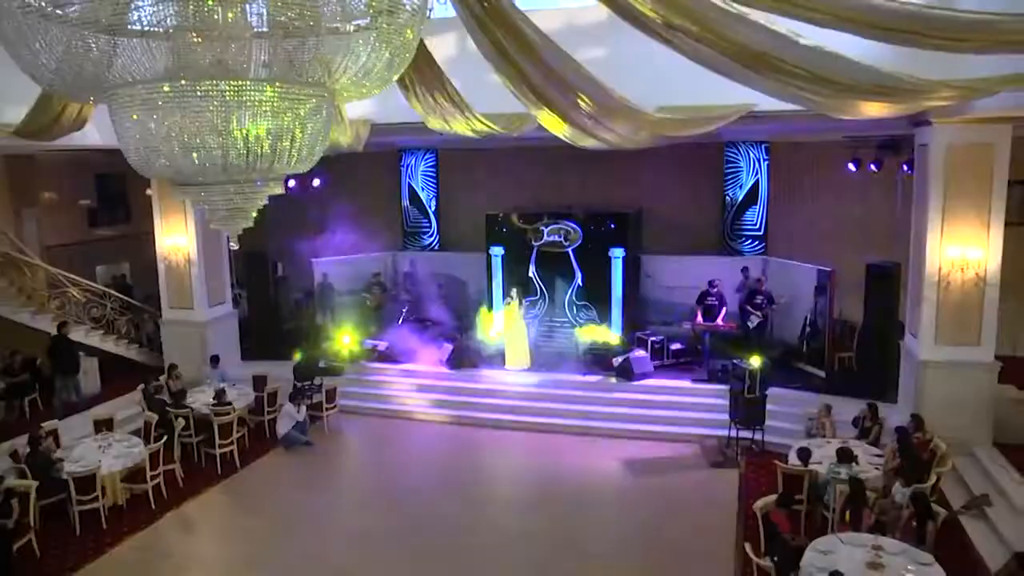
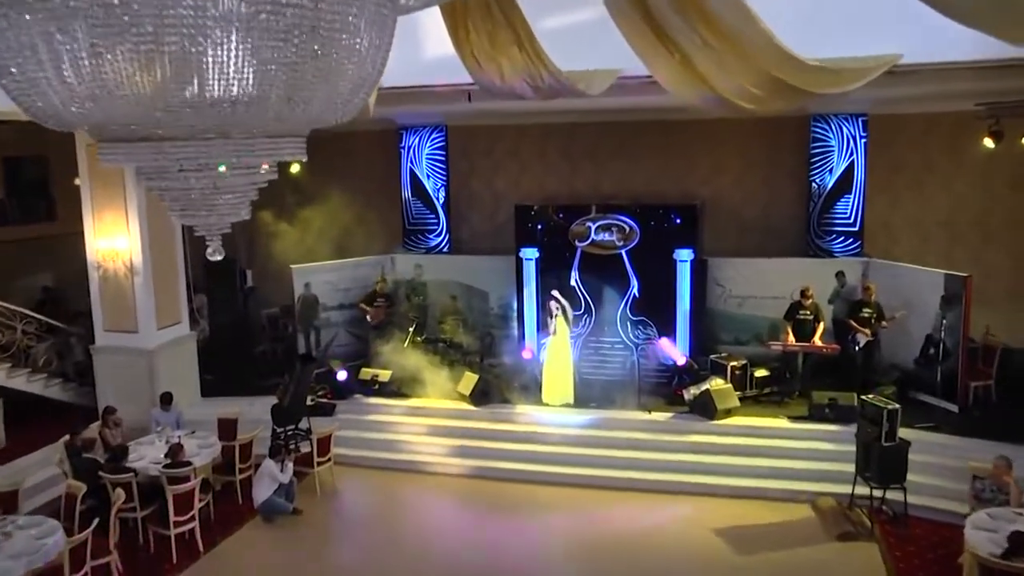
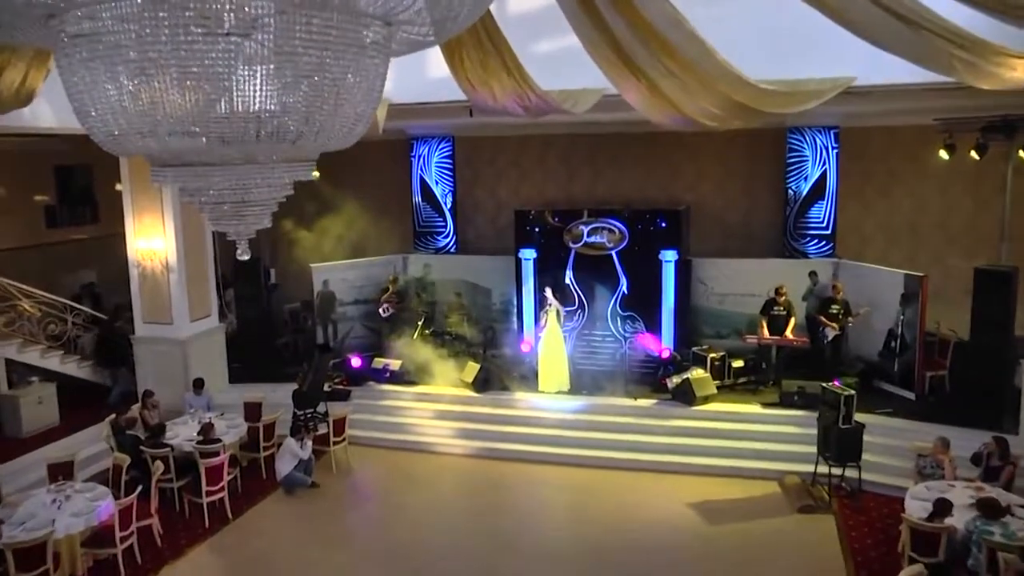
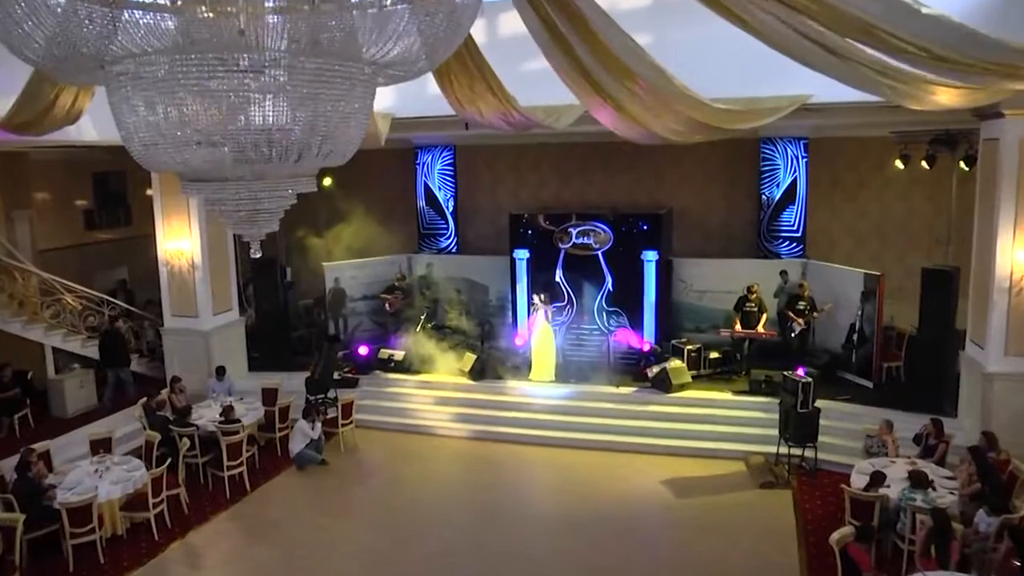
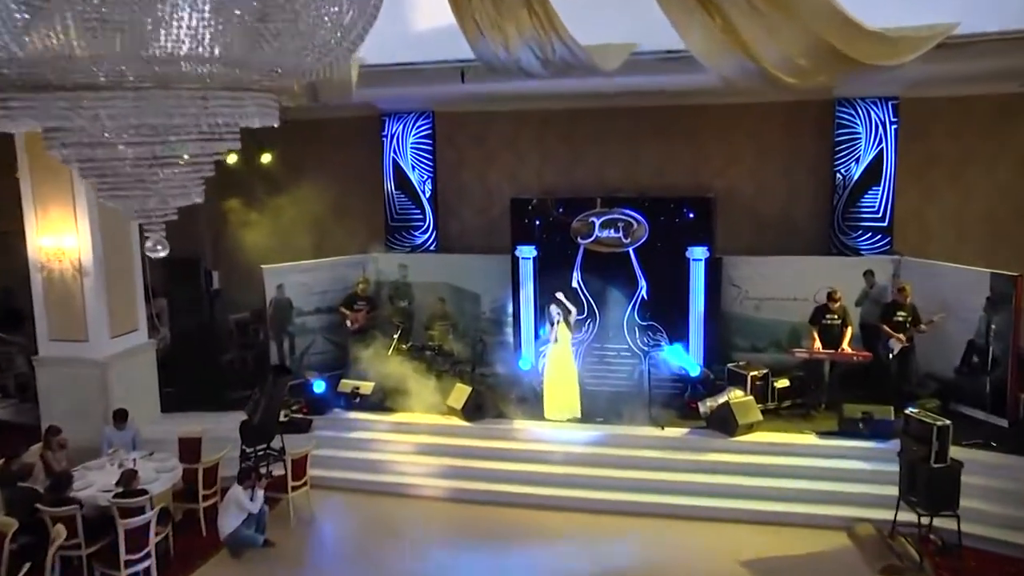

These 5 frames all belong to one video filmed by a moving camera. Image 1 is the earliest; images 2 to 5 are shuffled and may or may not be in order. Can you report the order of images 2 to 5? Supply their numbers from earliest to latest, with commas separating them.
4, 3, 2, 5
